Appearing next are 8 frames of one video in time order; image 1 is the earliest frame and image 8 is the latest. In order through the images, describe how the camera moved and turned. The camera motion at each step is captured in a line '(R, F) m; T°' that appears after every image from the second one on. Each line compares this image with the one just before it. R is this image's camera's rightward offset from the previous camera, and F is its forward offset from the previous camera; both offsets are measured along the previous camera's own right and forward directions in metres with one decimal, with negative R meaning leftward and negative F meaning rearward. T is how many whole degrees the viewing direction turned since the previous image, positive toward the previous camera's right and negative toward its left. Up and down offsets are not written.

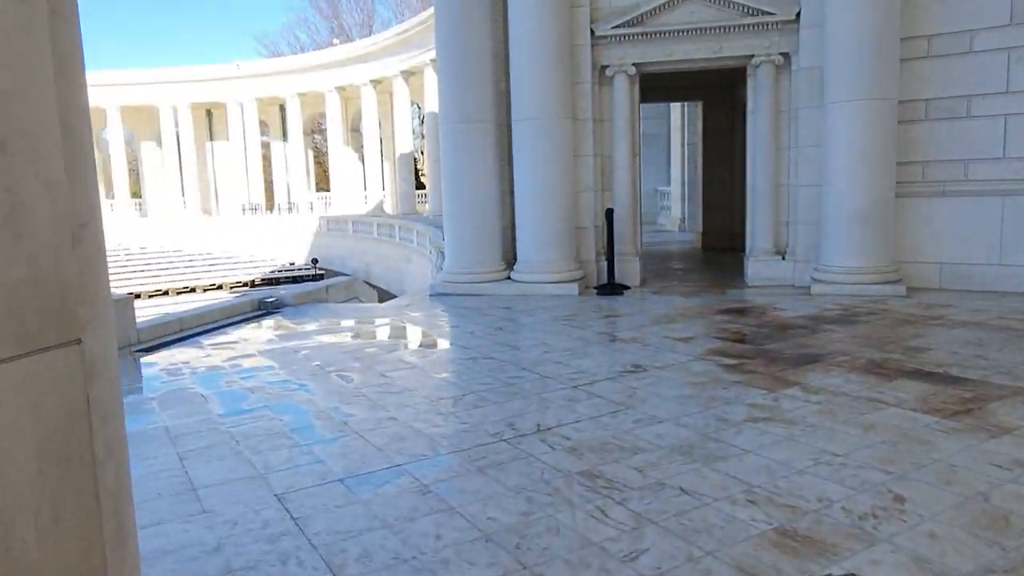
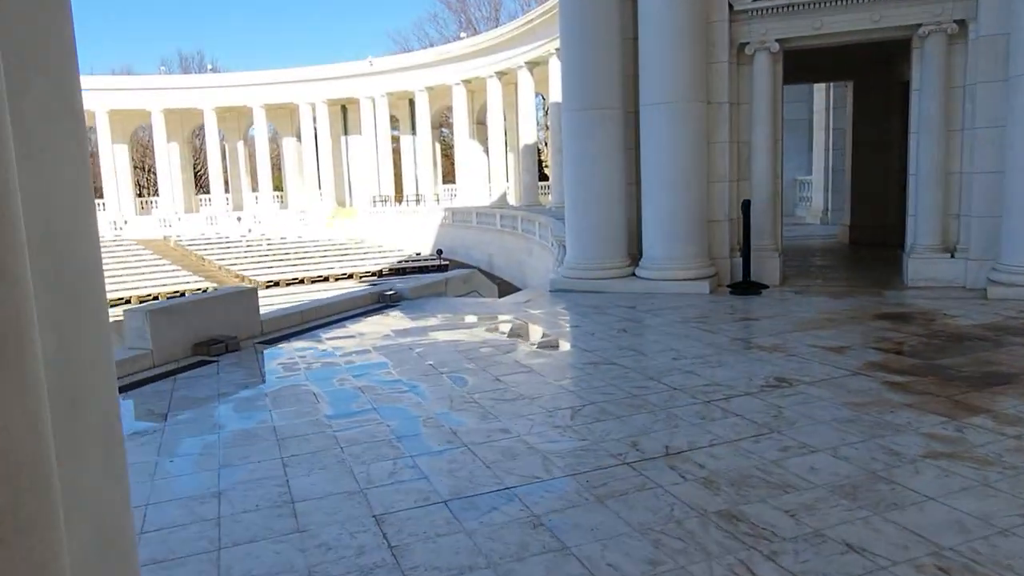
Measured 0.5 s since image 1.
(0.0, +0.5) m; -10°
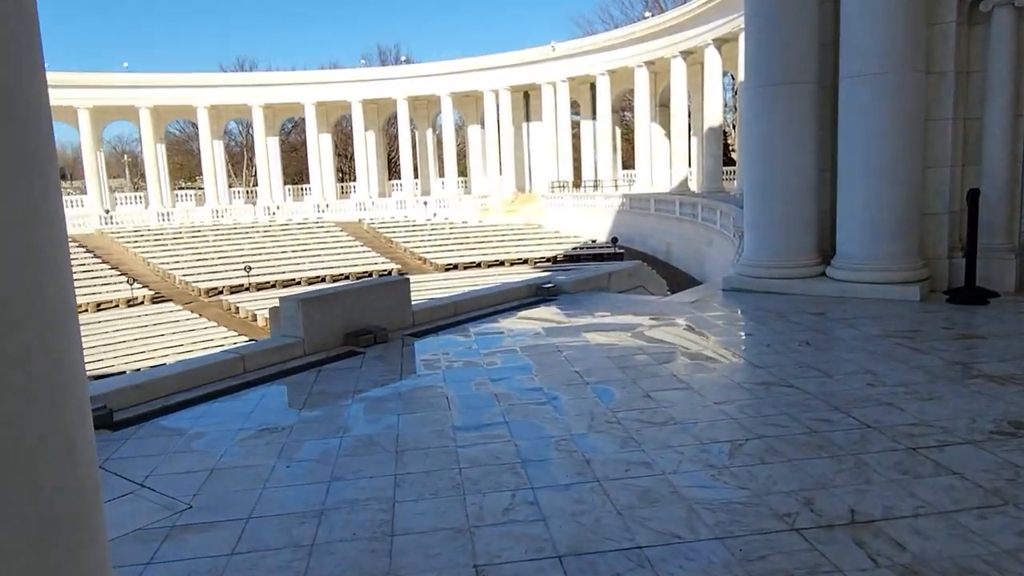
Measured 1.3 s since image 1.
(+0.2, +0.7) m; -14°
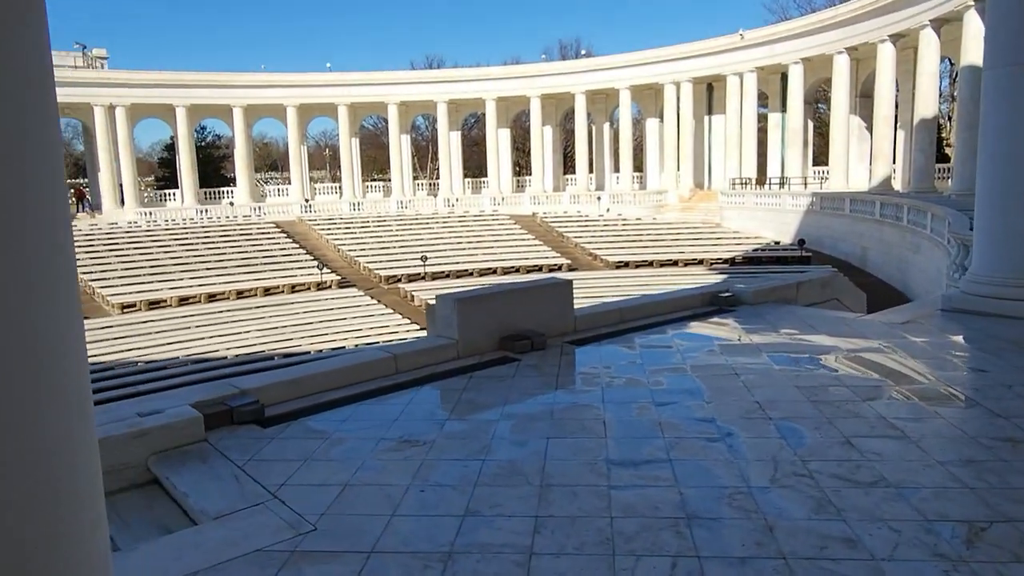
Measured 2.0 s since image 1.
(0.0, +0.6) m; -13°
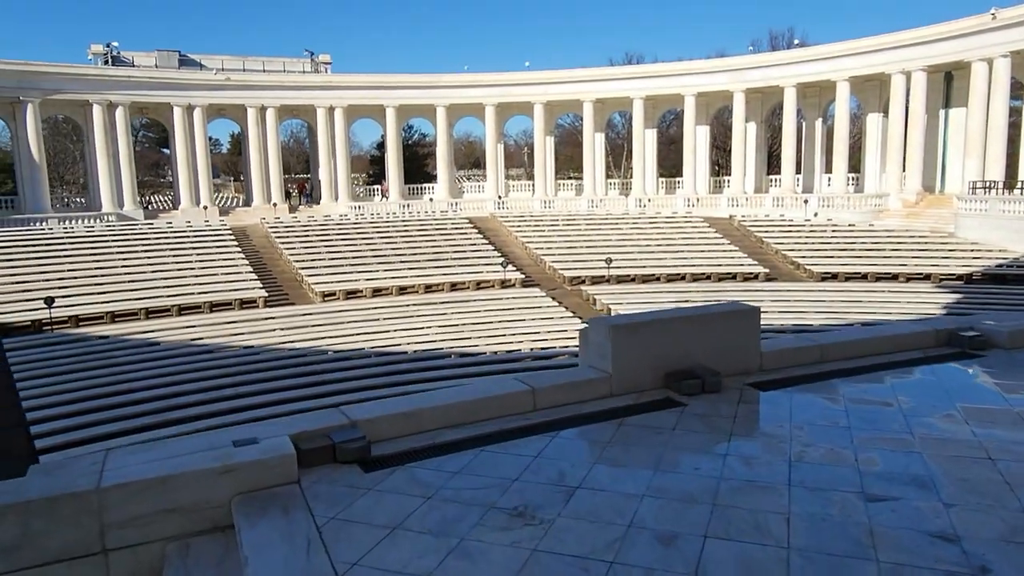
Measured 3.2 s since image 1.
(+0.2, +1.1) m; -15°
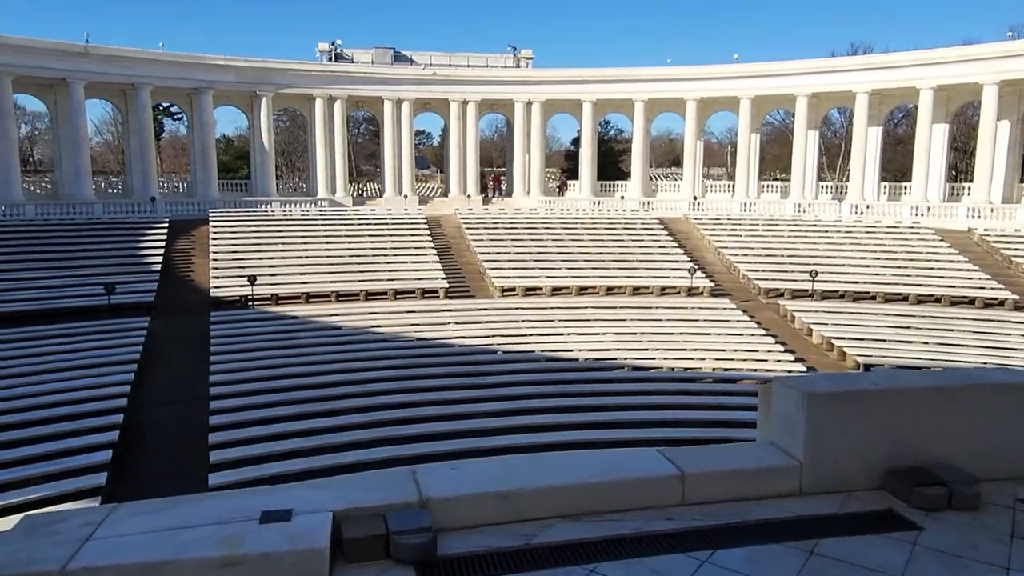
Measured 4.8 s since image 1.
(+0.2, +1.5) m; -15°
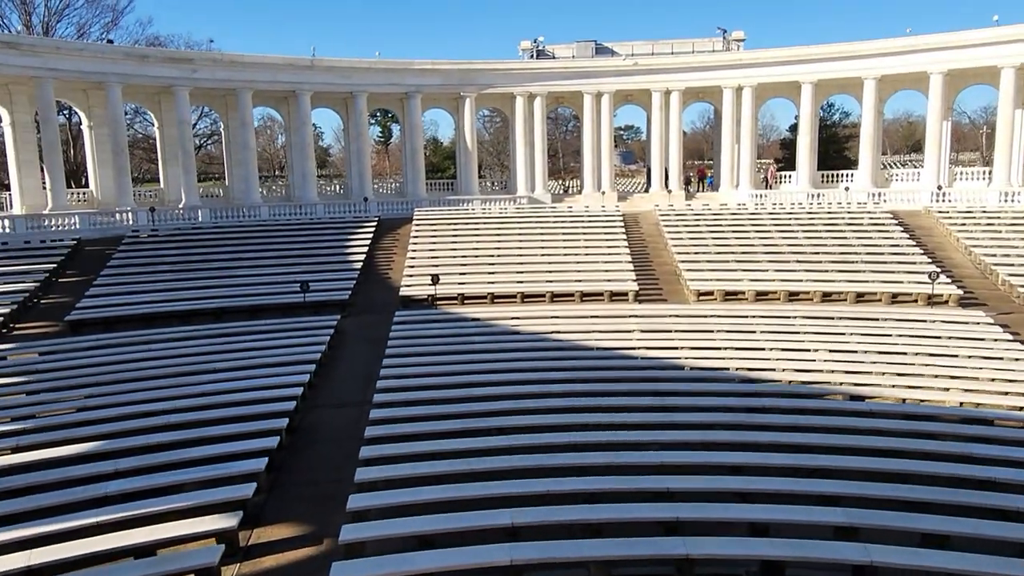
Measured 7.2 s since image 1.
(+0.5, +1.9) m; -16°
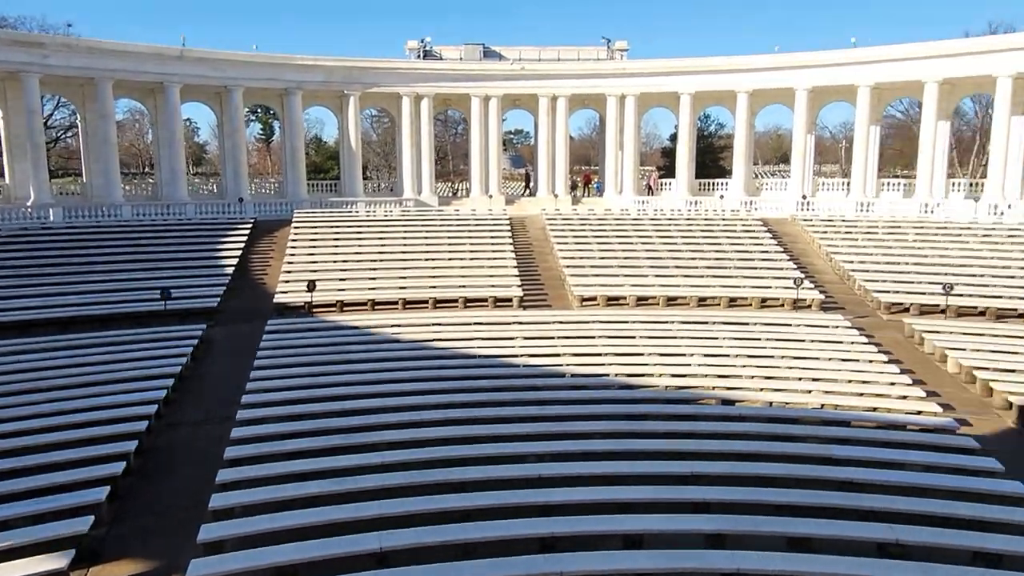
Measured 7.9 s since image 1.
(+0.3, +0.5) m; +9°
